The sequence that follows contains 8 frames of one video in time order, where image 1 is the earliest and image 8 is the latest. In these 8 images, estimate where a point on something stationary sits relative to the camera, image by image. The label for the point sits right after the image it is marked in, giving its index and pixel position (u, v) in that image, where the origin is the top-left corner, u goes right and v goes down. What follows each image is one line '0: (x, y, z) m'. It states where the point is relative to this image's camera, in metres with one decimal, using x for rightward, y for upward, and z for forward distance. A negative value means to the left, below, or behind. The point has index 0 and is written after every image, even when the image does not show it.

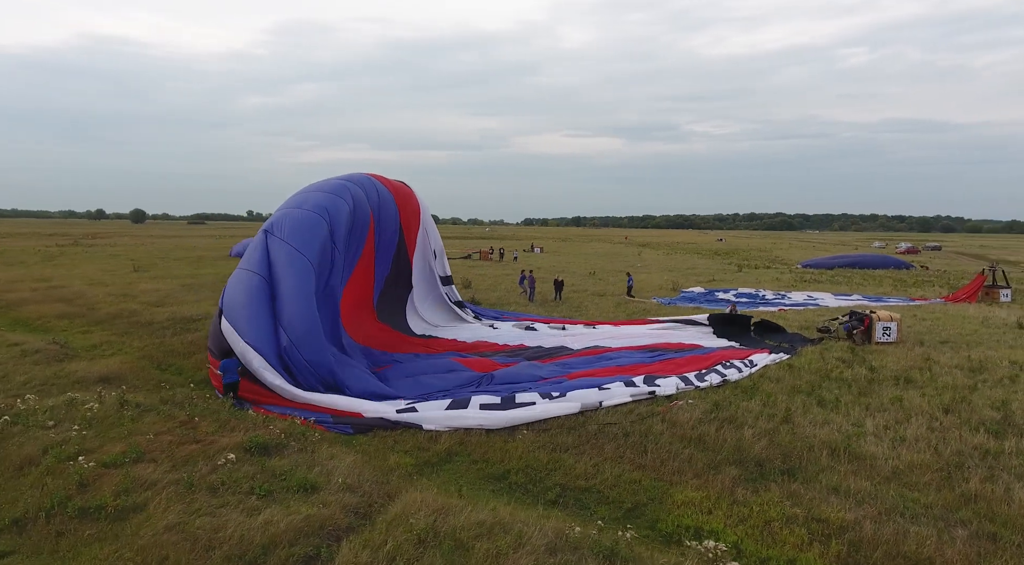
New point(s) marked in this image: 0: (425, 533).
0: (-0.7, -2.0, +5.9) m
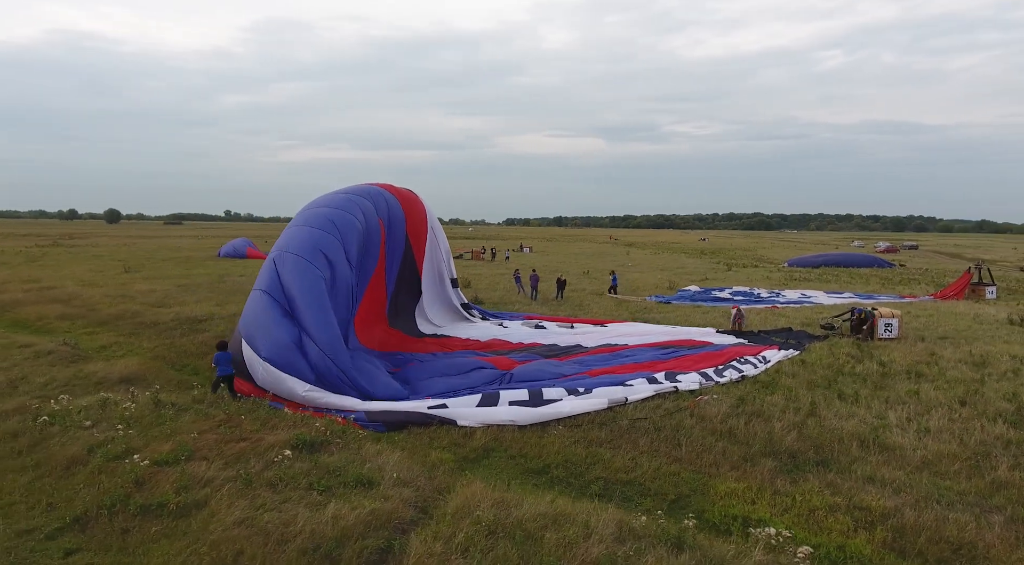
0: (-0.1, -2.0, +6.1) m
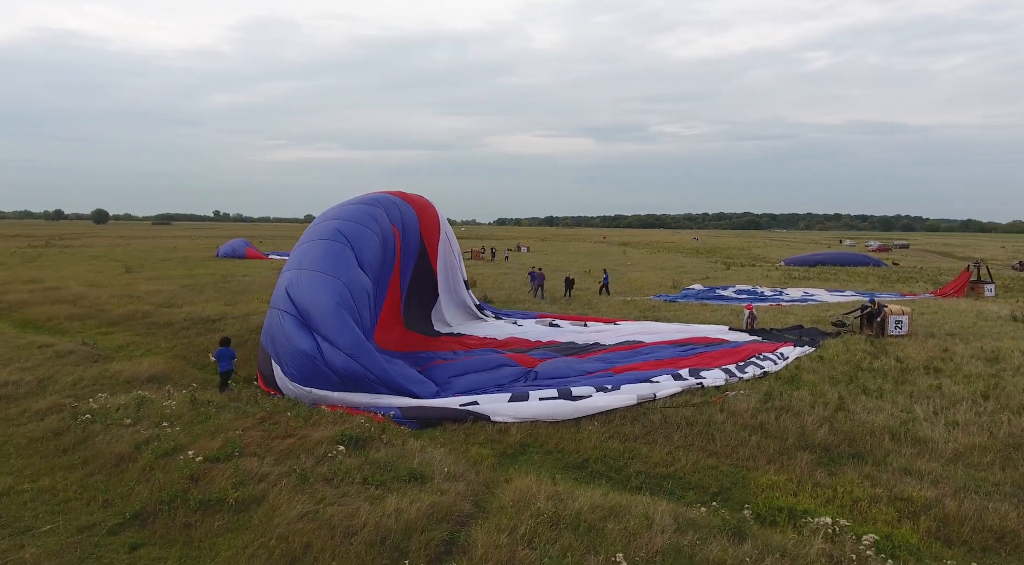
0: (+0.4, -1.9, +6.2) m
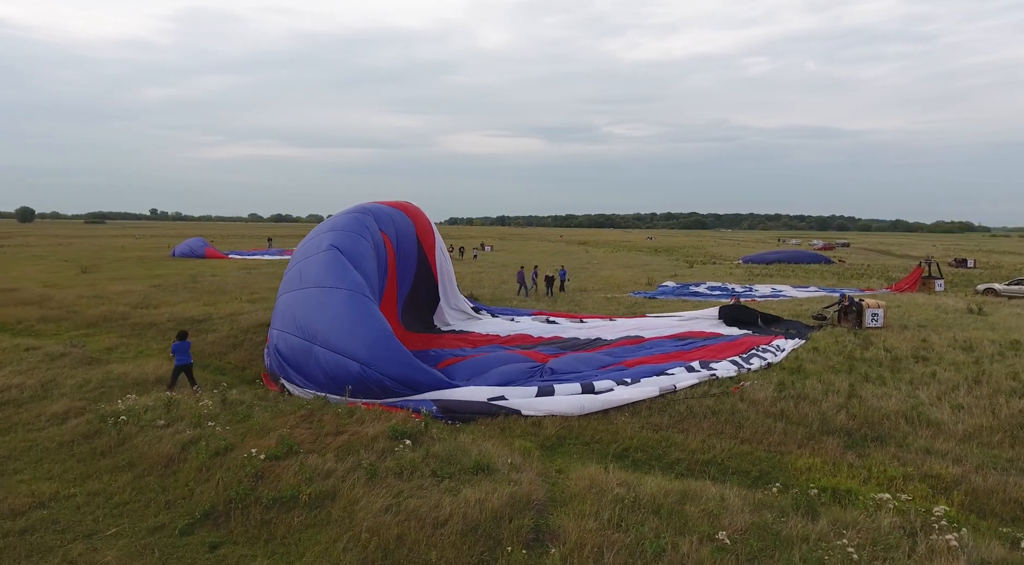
0: (+1.0, -1.9, +6.5) m
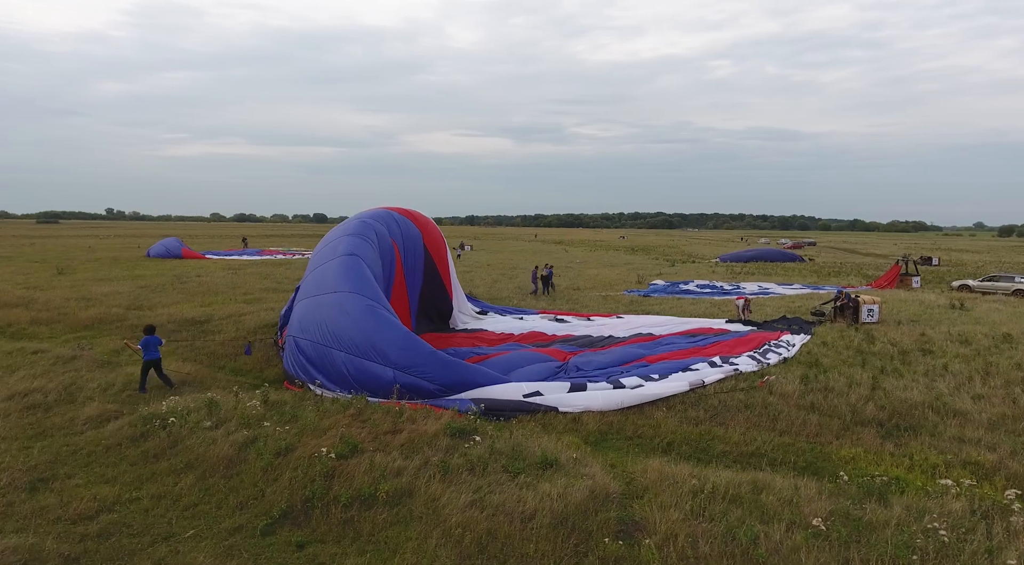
0: (+1.7, -1.8, +6.6) m
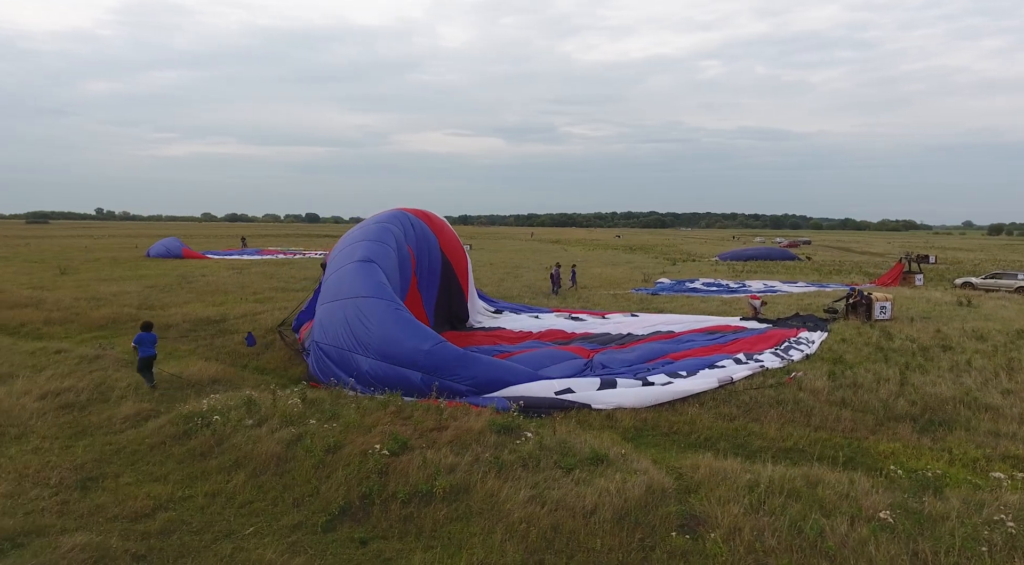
0: (+2.3, -1.8, +6.7) m
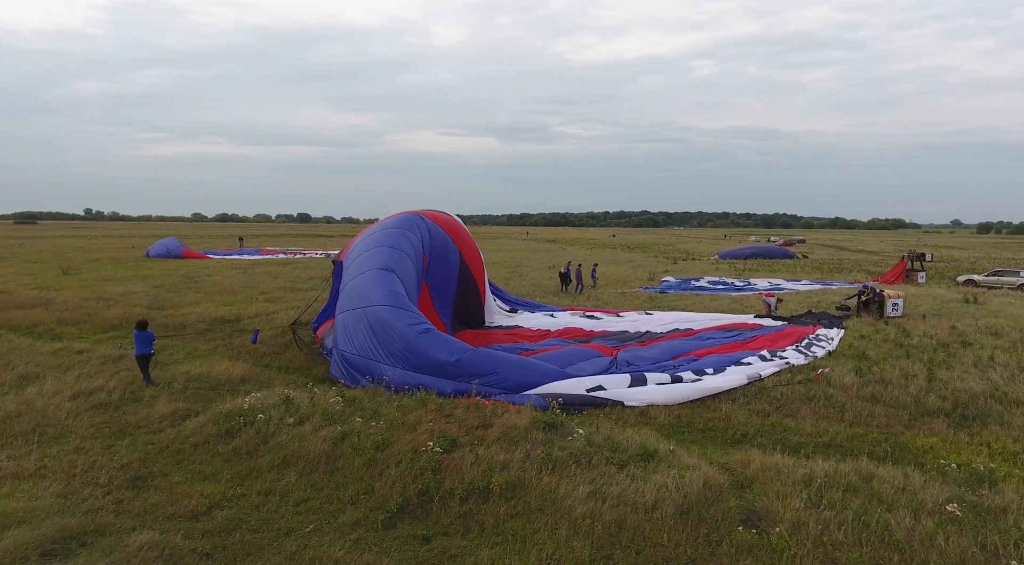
0: (+2.8, -1.8, +6.7) m
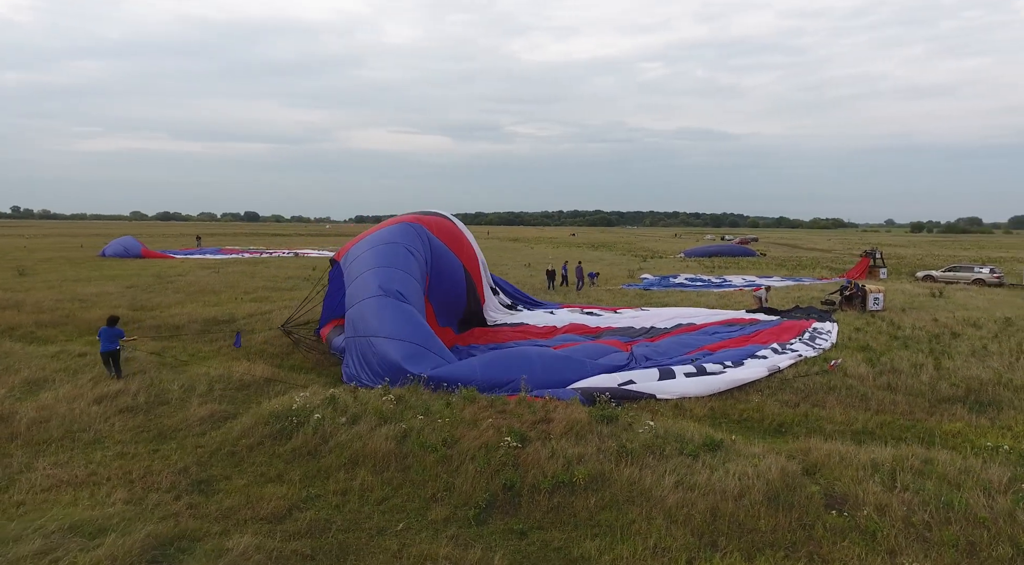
0: (+3.5, -1.7, +7.0) m
